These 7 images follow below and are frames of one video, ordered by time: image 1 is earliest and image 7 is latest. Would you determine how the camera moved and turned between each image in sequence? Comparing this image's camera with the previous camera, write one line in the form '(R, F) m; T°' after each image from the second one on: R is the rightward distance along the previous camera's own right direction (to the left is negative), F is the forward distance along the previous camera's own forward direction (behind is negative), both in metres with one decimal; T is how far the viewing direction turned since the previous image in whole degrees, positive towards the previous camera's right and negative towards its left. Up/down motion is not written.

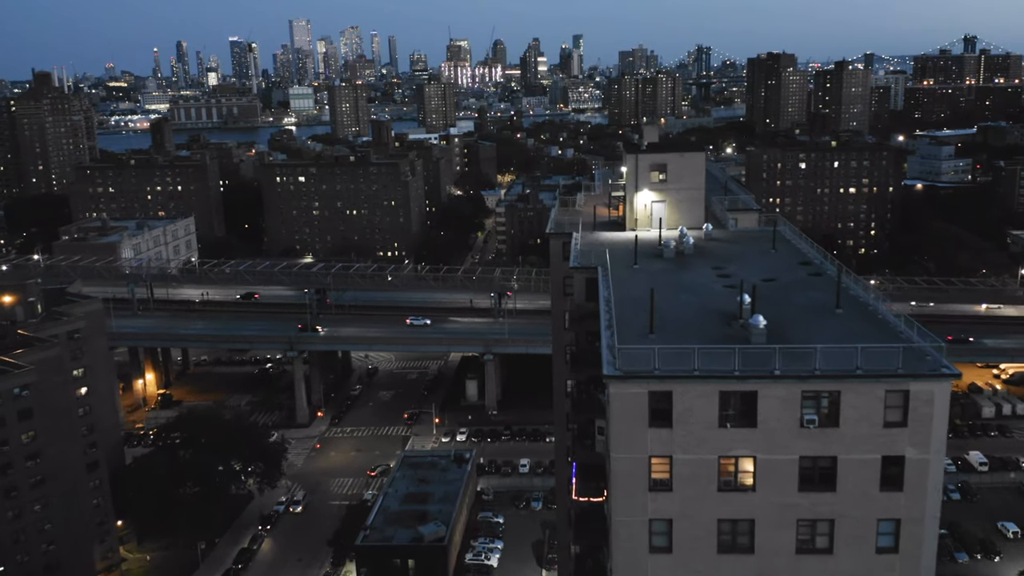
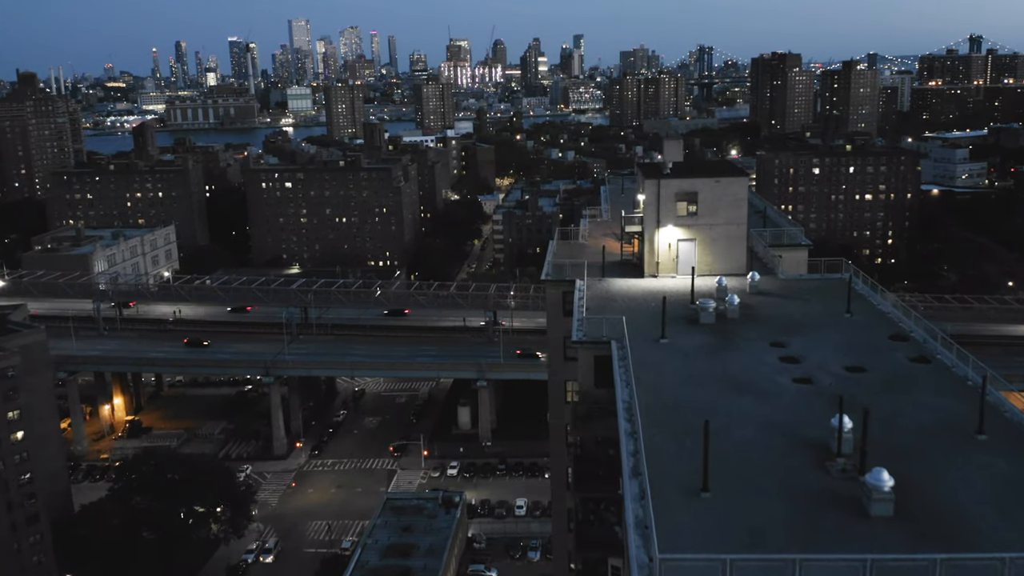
(+0.2, +3.6) m; 0°
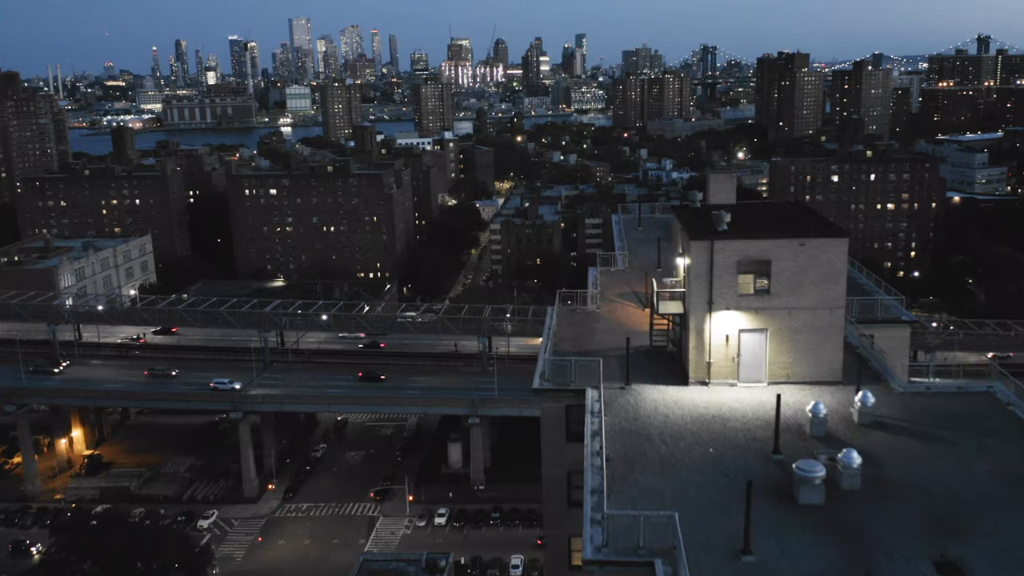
(+0.2, +4.1) m; 0°
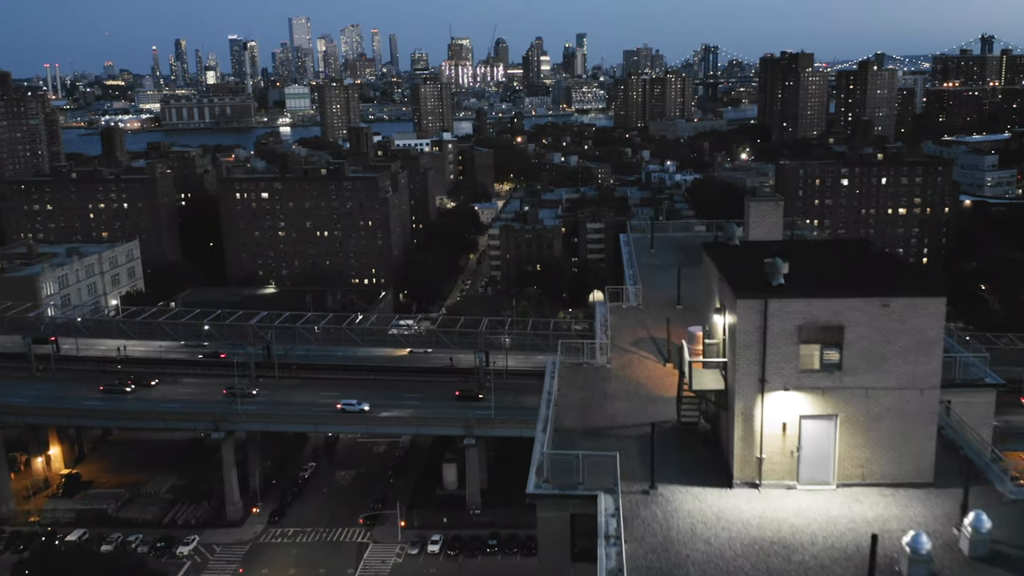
(+0.1, +2.0) m; 0°
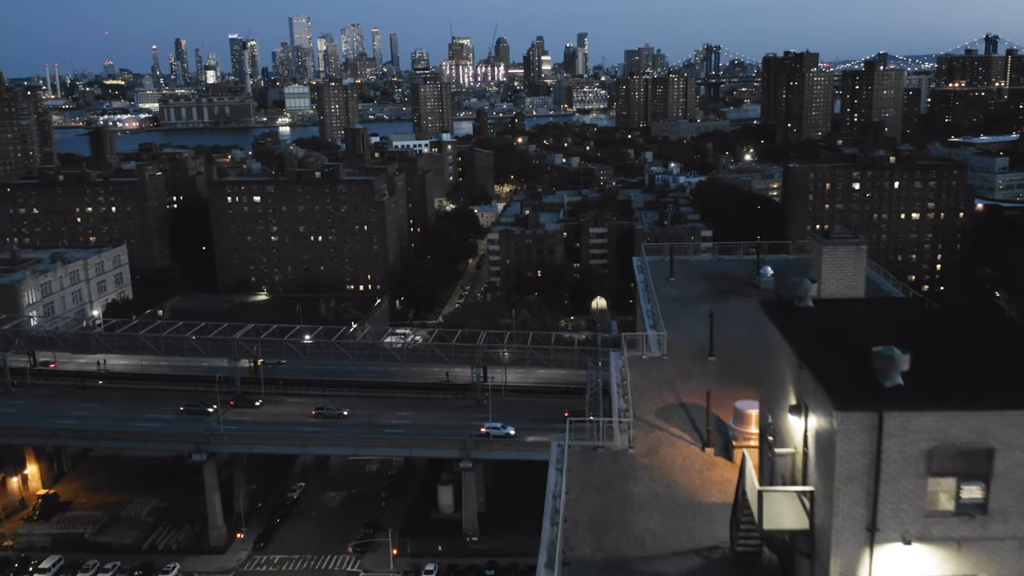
(+0.1, +2.0) m; 0°
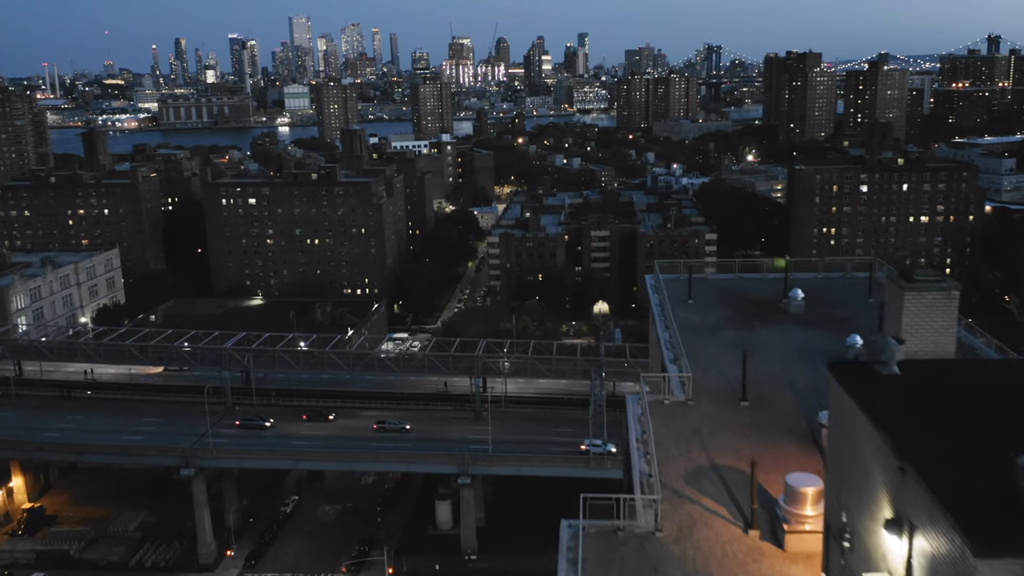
(0.0, +1.2) m; 0°
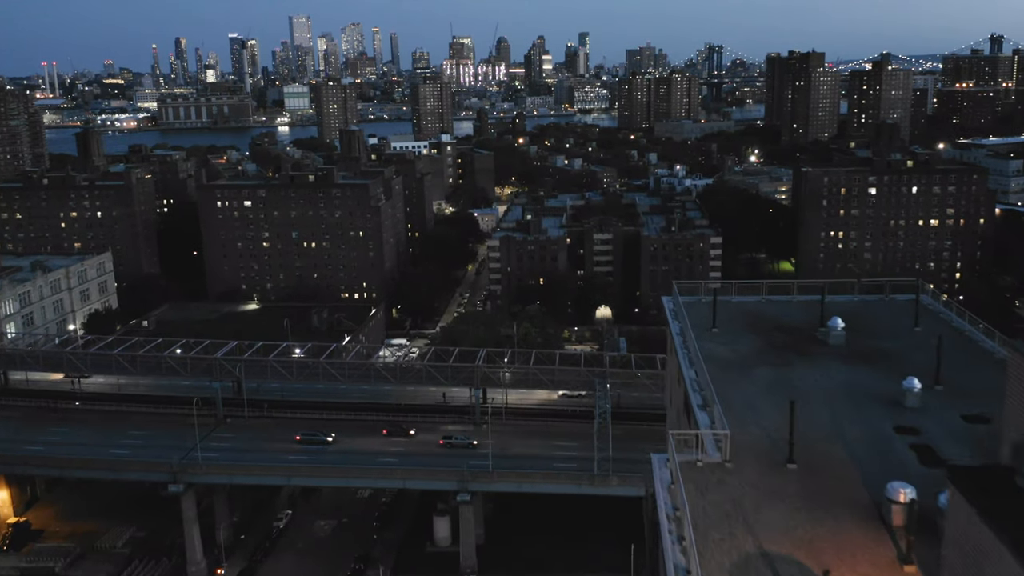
(0.0, +1.2) m; 0°
